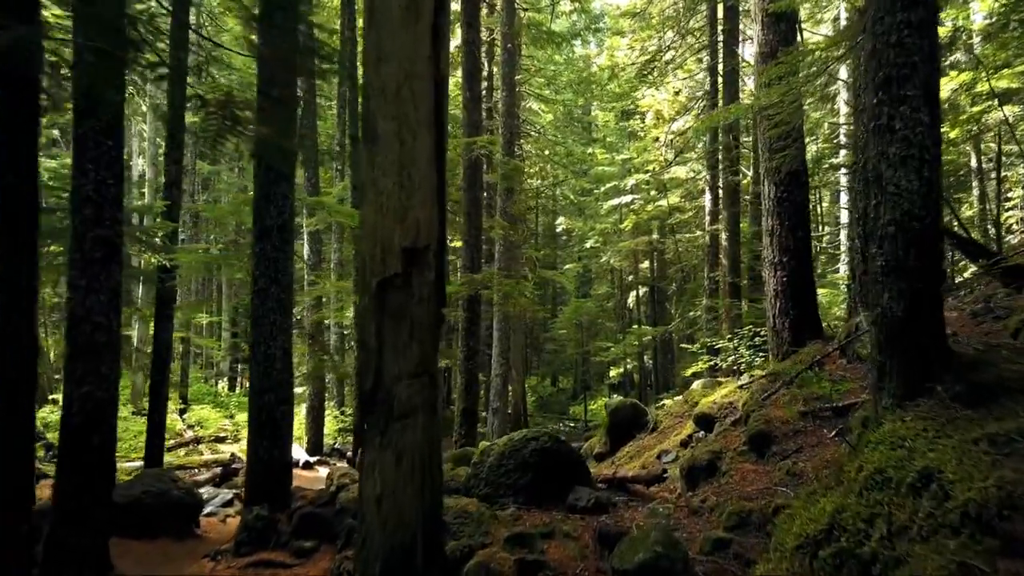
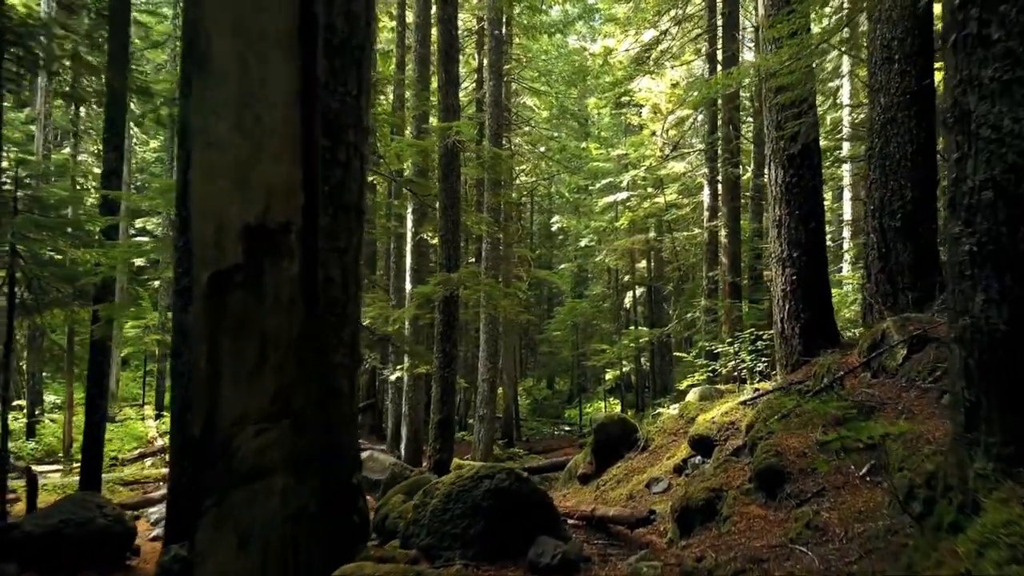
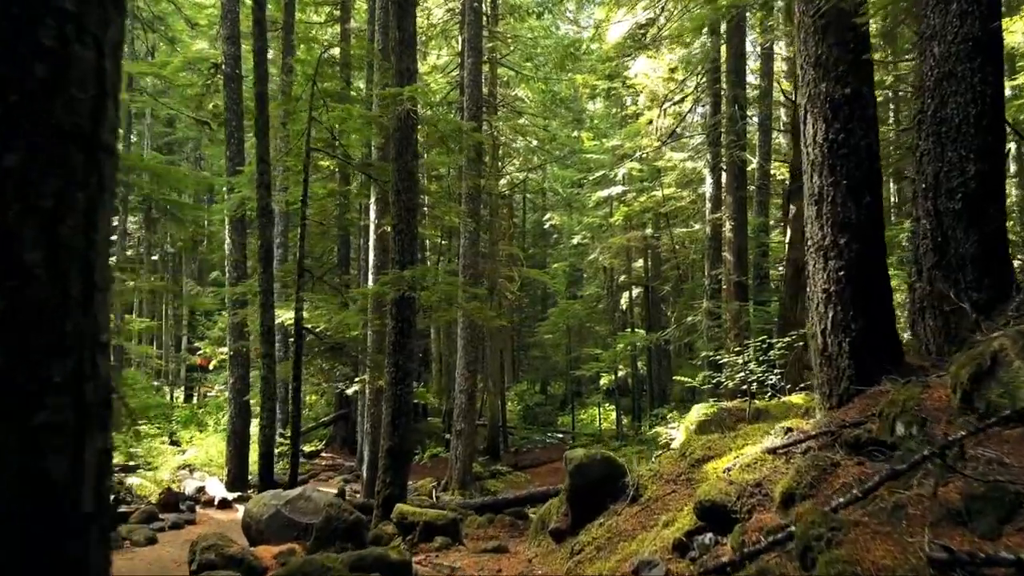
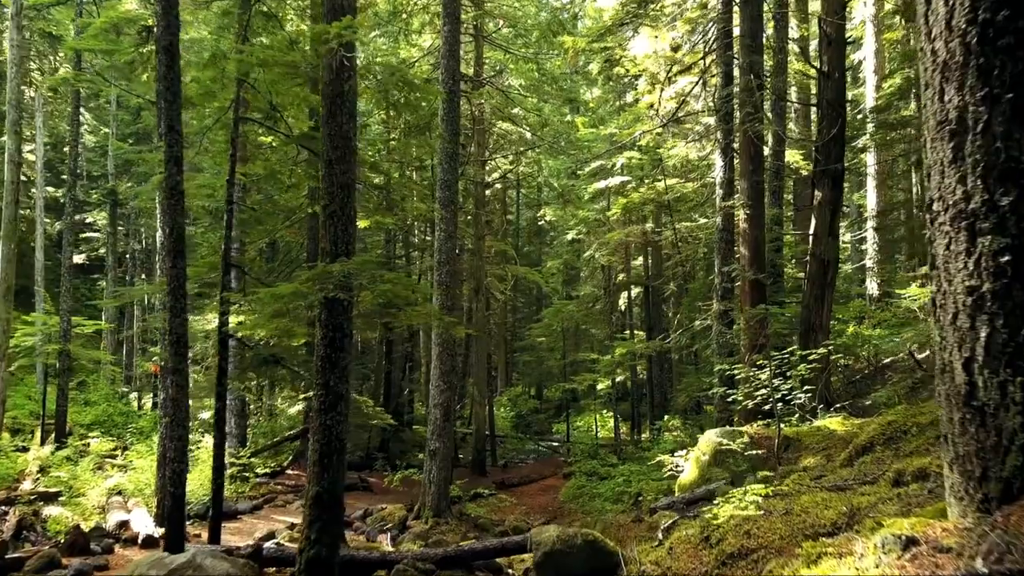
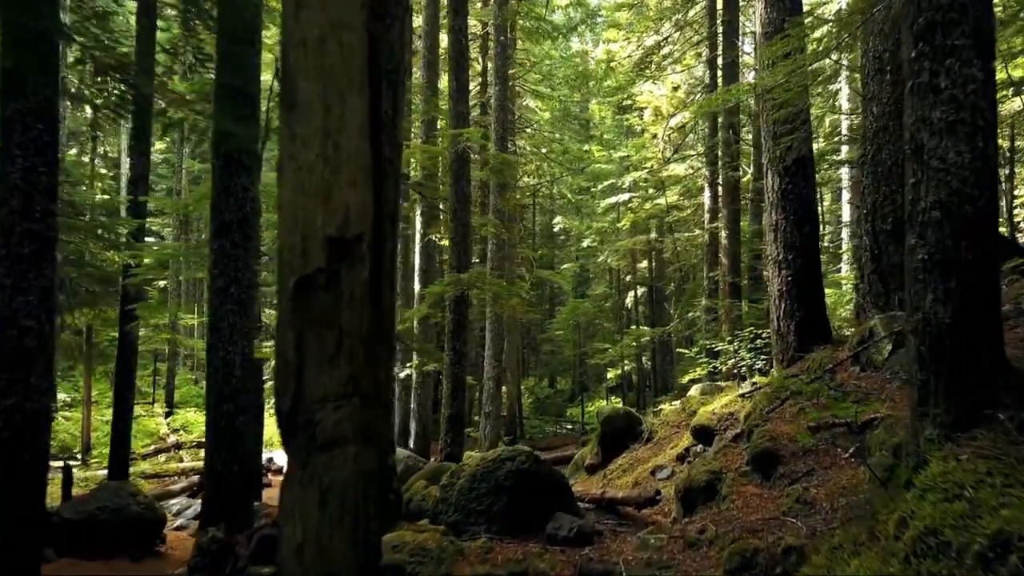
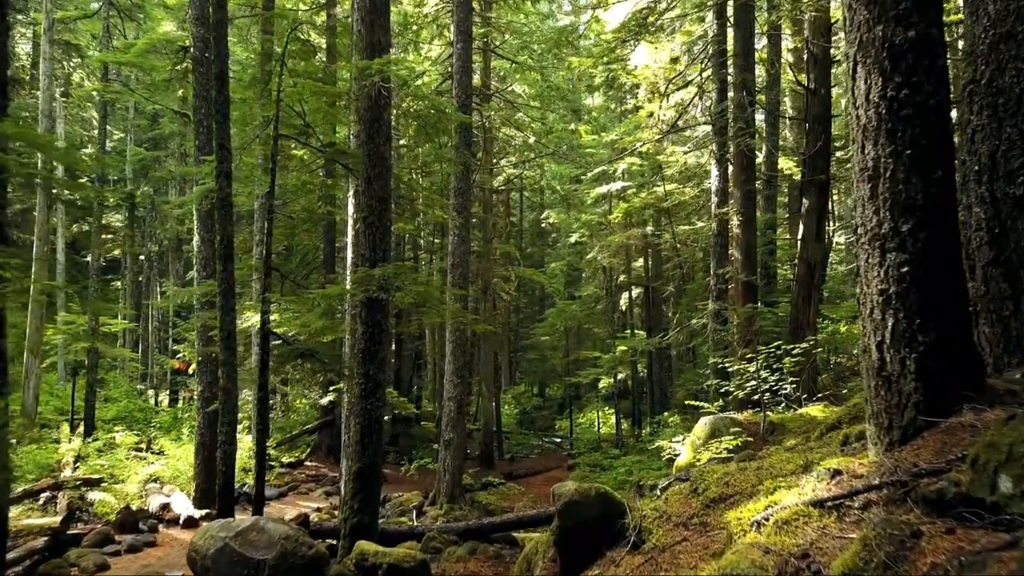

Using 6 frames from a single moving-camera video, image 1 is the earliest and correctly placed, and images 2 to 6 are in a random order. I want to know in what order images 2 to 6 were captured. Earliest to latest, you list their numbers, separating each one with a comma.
5, 2, 3, 6, 4
